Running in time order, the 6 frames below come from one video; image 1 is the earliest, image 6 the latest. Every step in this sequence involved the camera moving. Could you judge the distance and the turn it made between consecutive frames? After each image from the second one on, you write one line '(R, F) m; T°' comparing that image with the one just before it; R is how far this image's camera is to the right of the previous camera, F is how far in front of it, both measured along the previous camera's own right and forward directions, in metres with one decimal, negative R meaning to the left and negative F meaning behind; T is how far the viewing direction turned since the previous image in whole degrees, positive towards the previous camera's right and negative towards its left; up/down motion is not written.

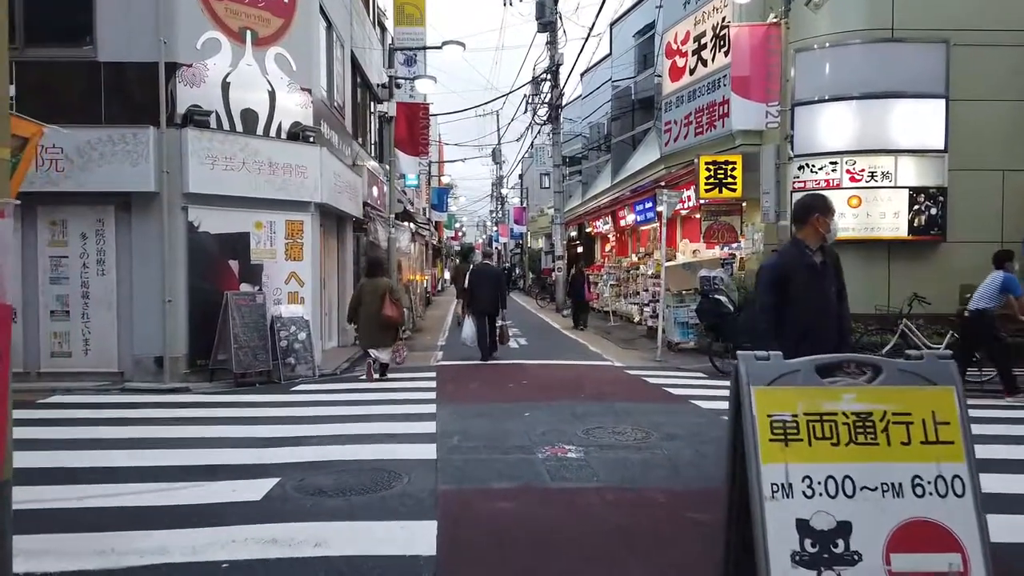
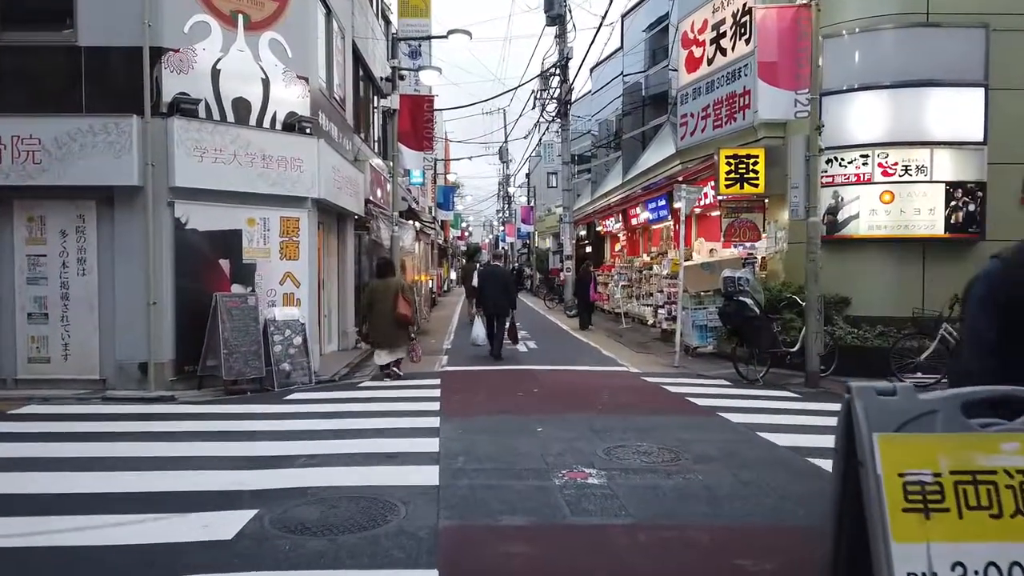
(-0.1, +0.8) m; 0°
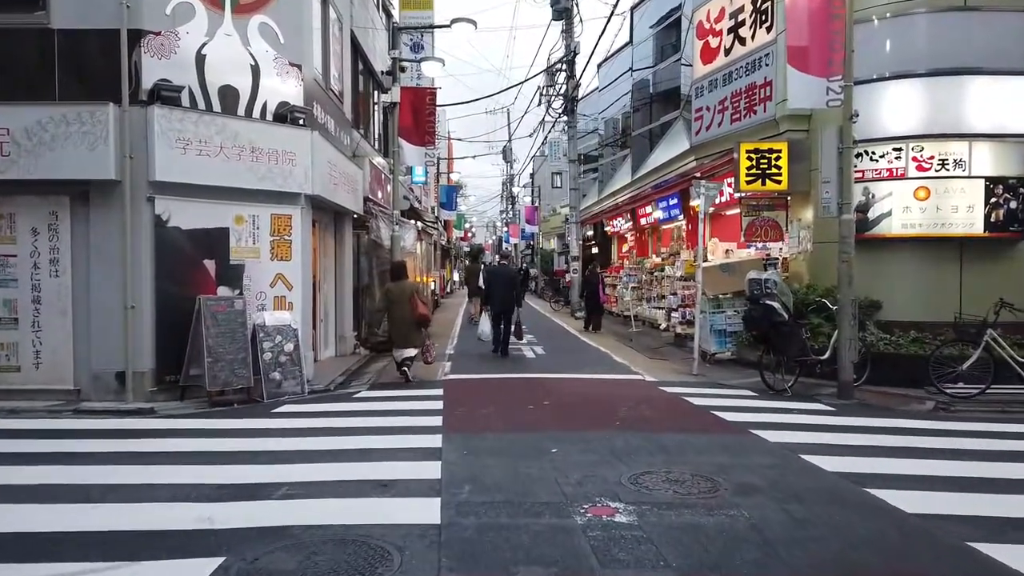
(-0.1, +0.9) m; 0°
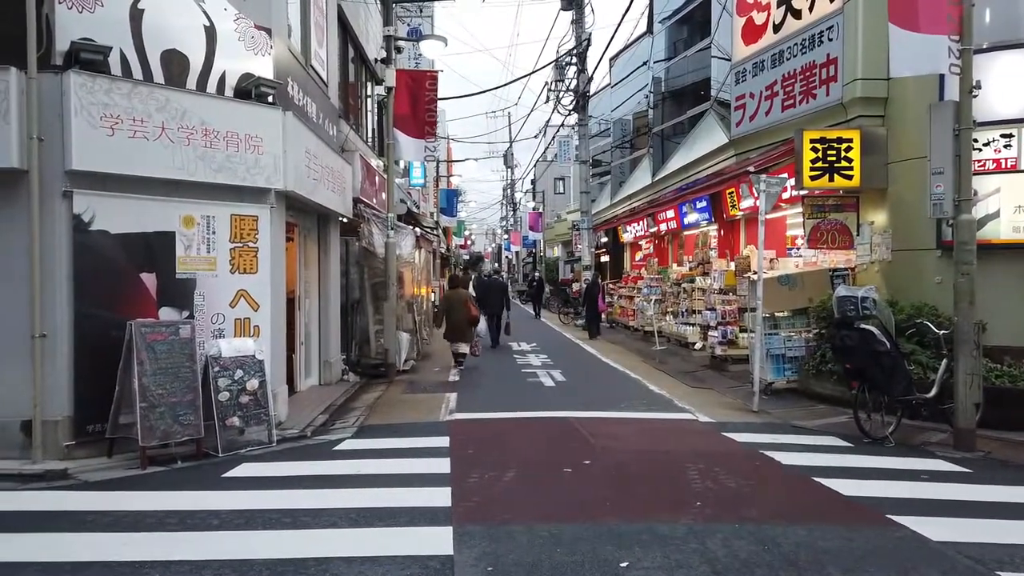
(-0.3, +2.3) m; 0°
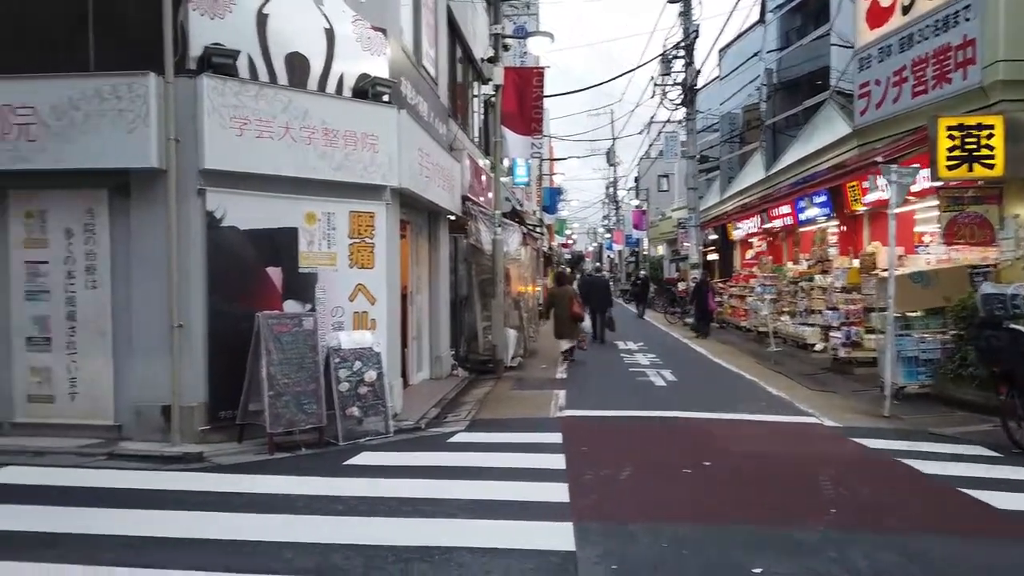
(-0.2, +0.1) m; -8°
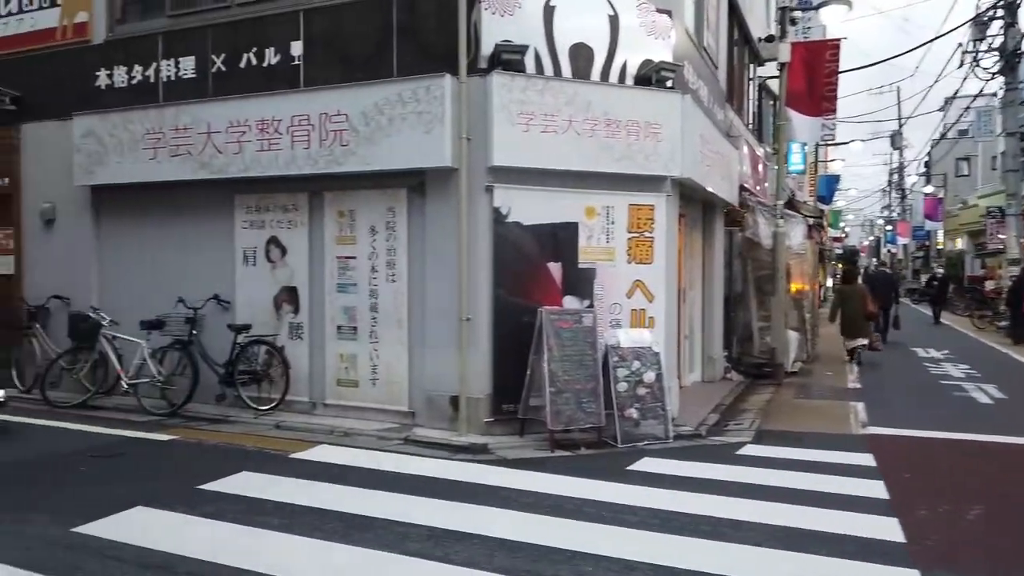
(-0.4, +0.4) m; -19°
